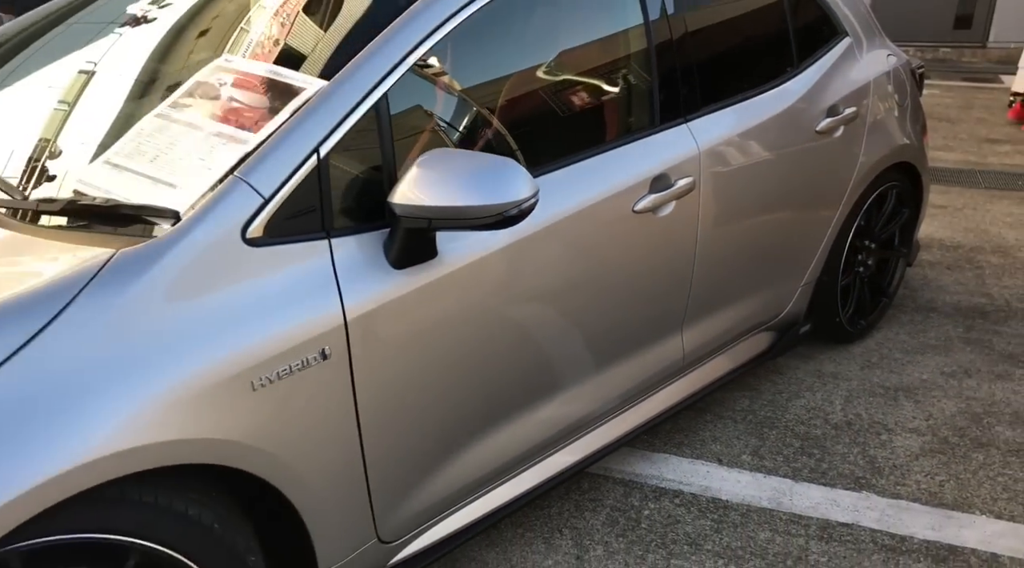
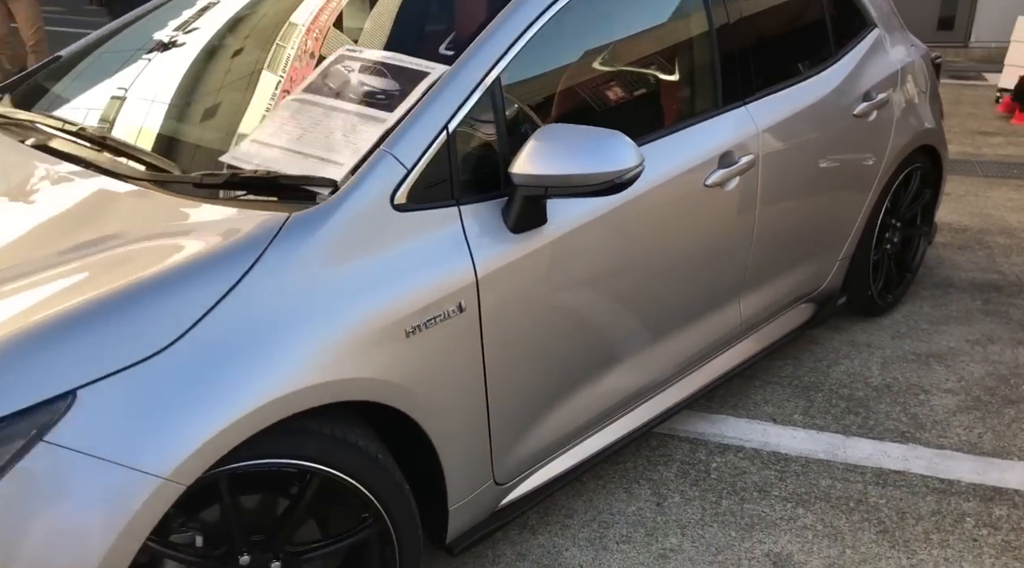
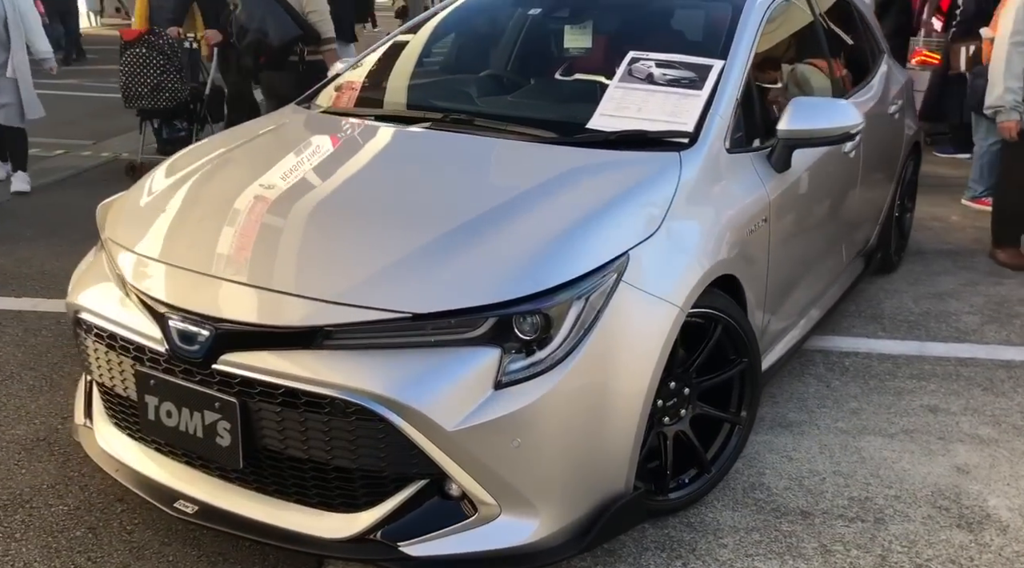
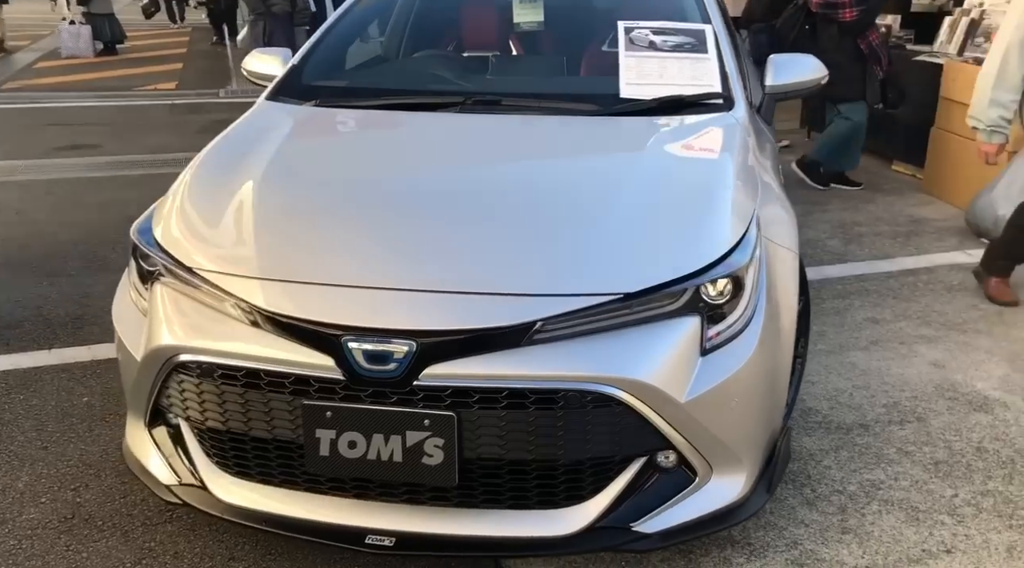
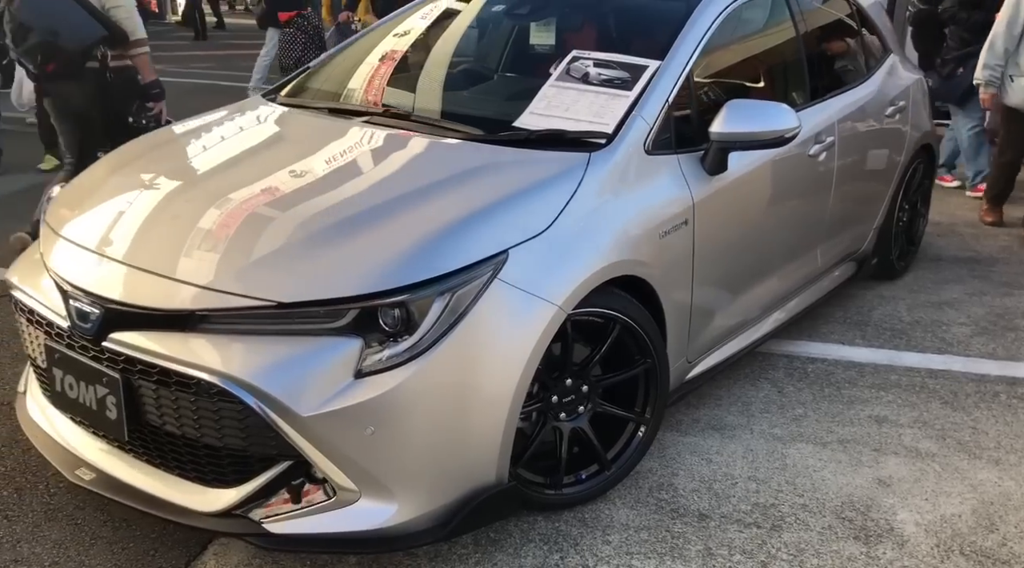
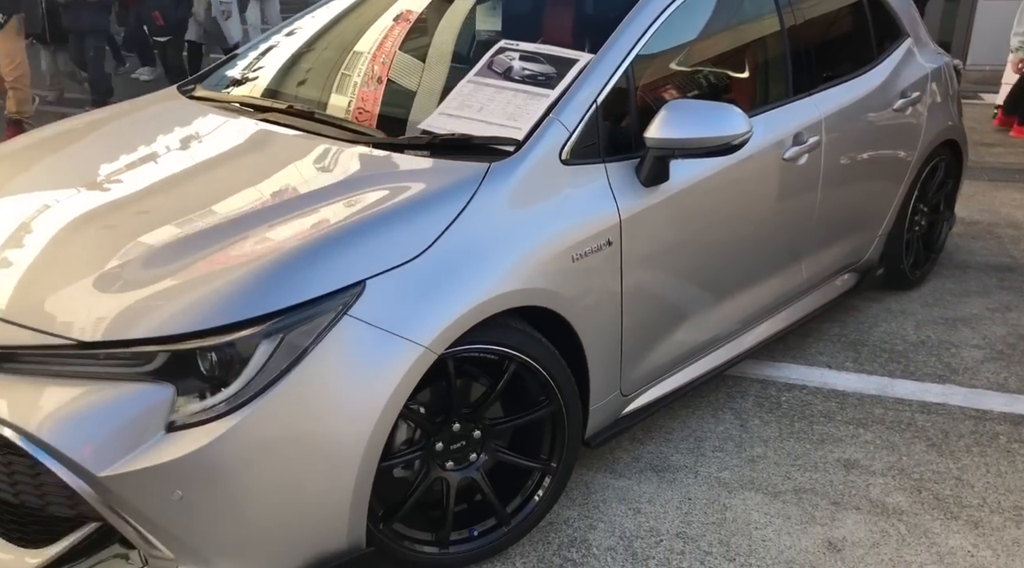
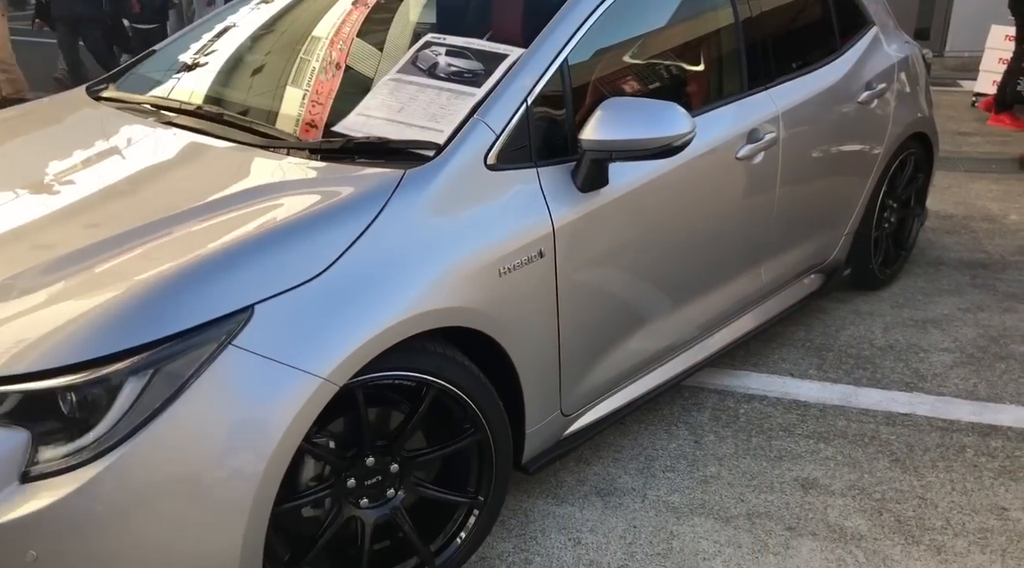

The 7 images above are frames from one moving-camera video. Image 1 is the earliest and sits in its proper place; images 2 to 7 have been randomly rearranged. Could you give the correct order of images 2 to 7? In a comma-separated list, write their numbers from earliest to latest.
2, 7, 6, 5, 3, 4
